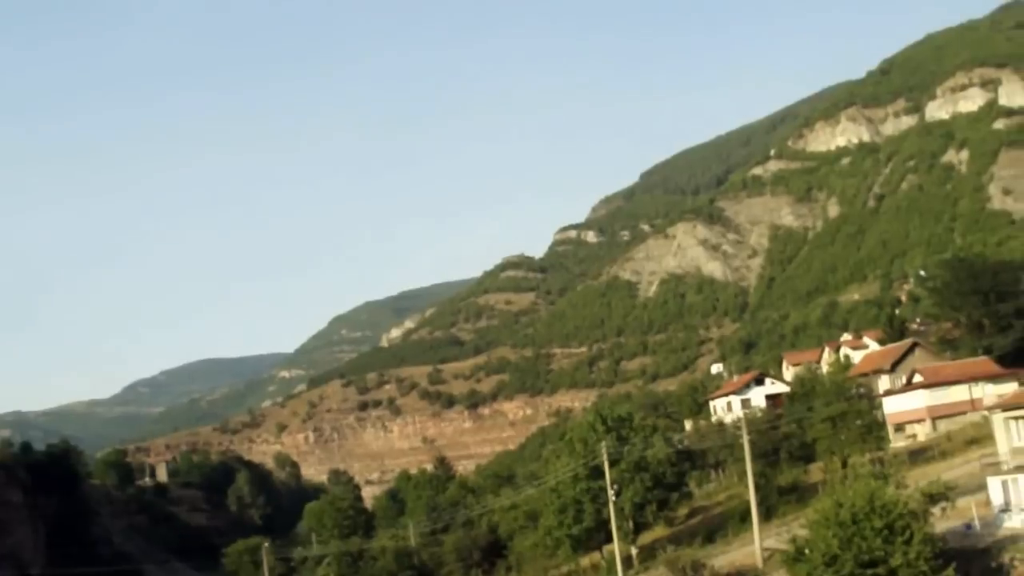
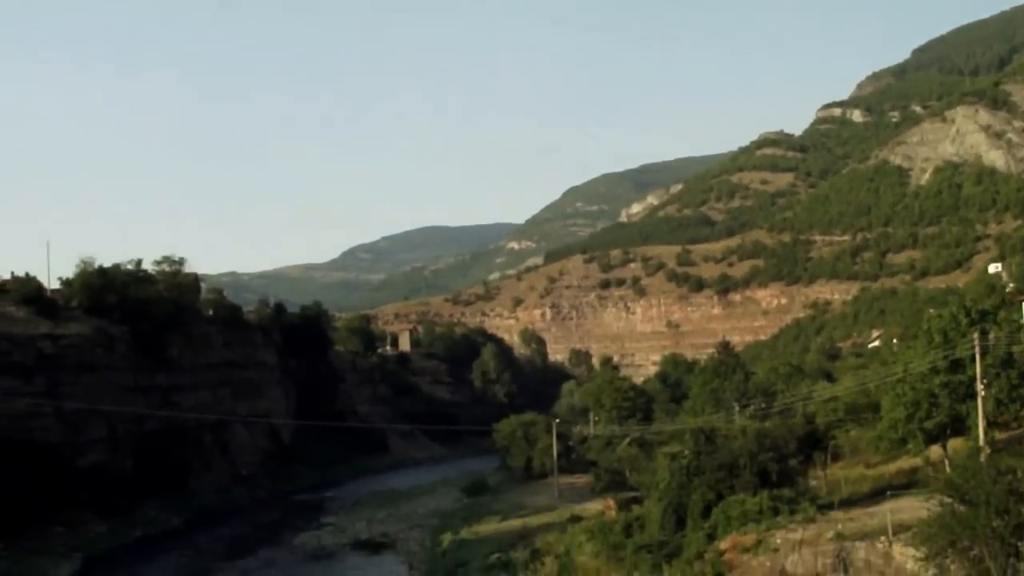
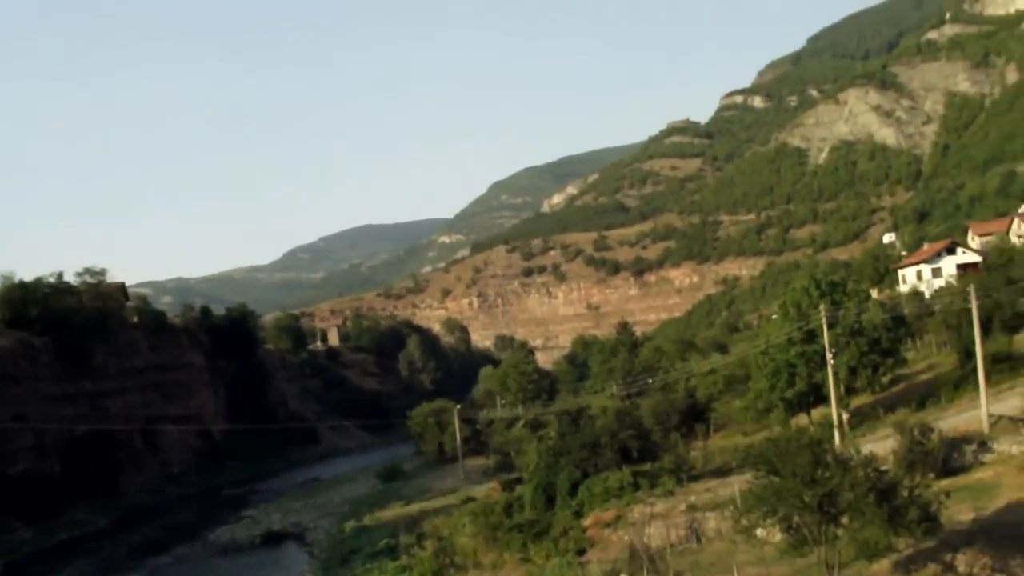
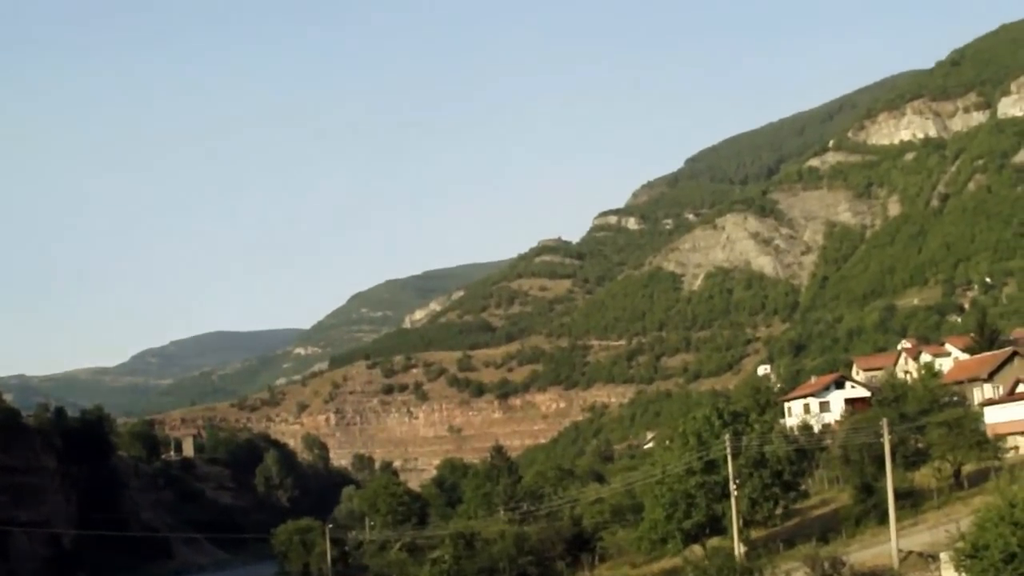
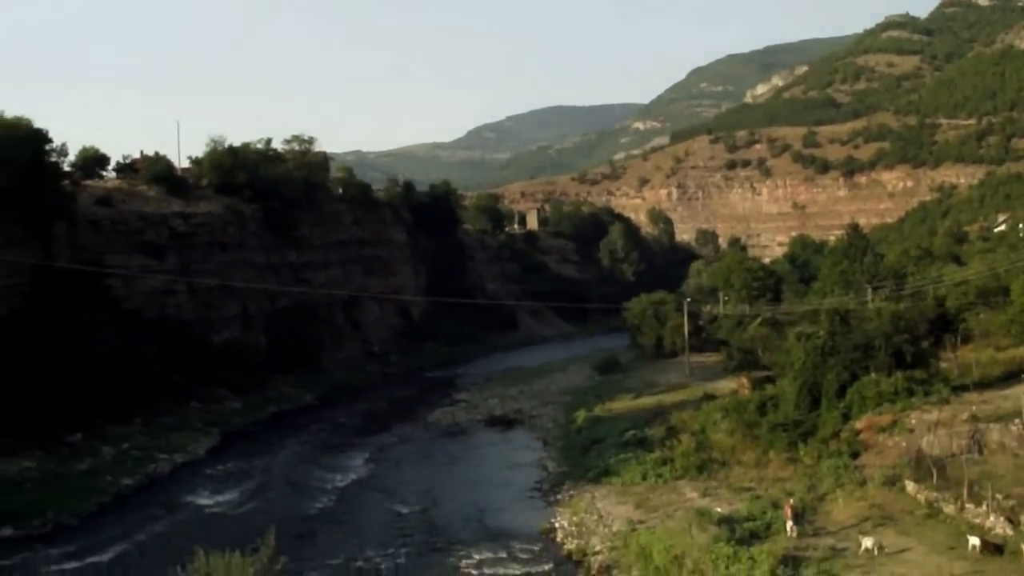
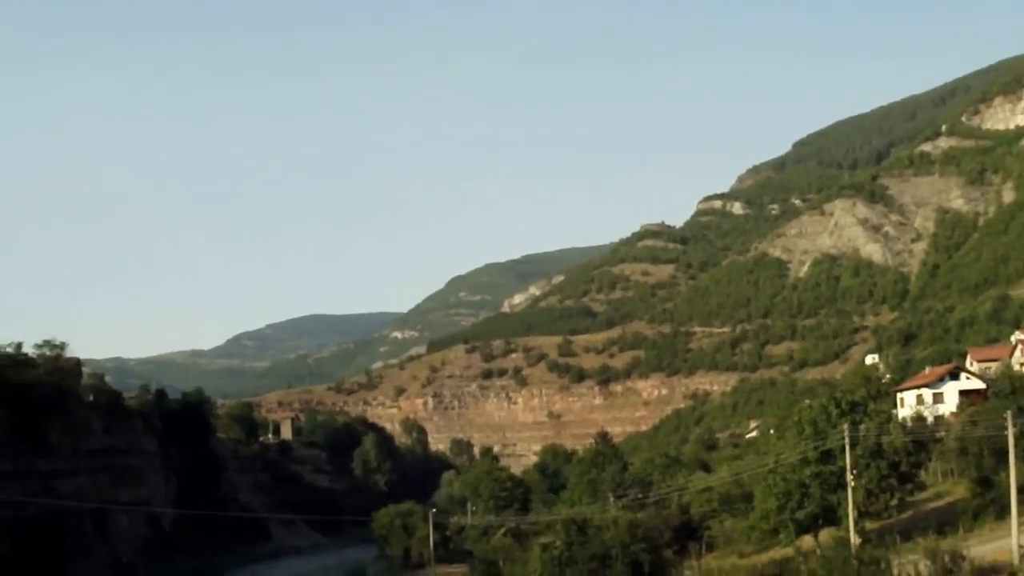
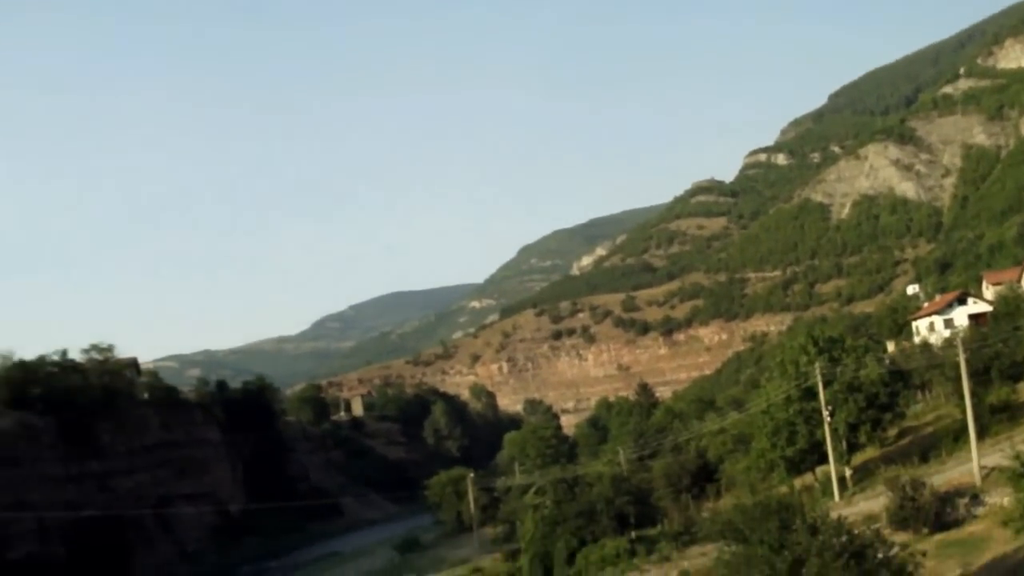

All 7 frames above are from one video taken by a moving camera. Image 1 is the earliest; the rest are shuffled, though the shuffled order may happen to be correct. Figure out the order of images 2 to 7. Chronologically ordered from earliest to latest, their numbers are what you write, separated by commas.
7, 3, 4, 6, 2, 5
